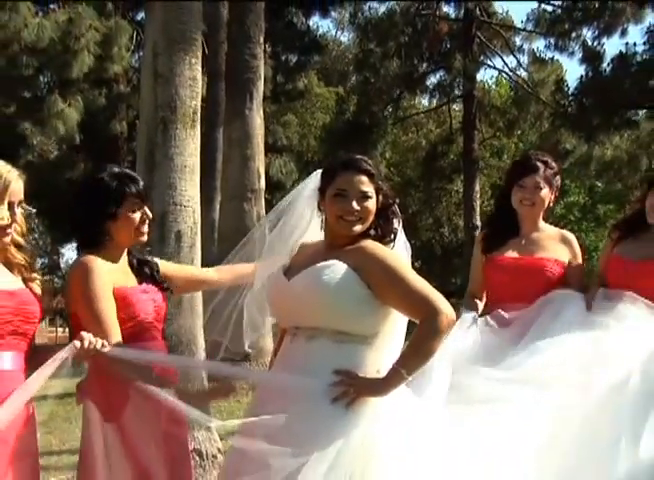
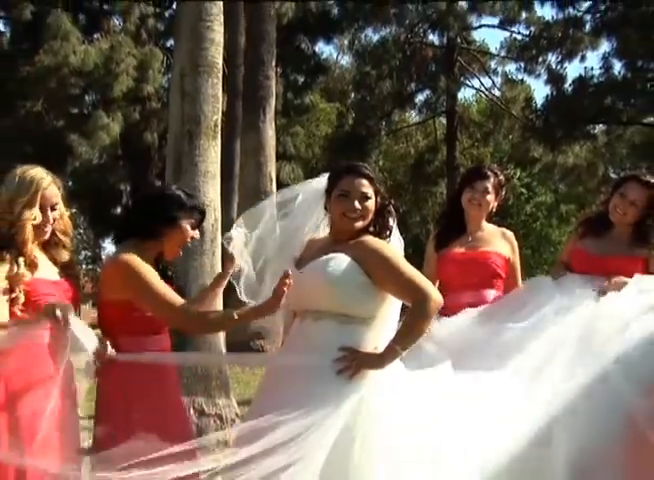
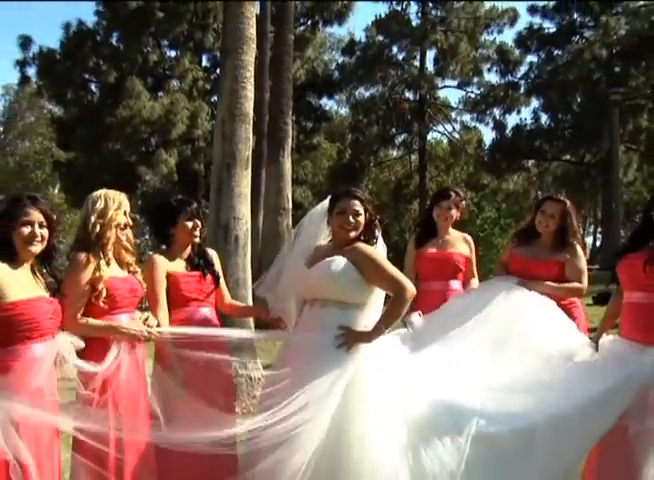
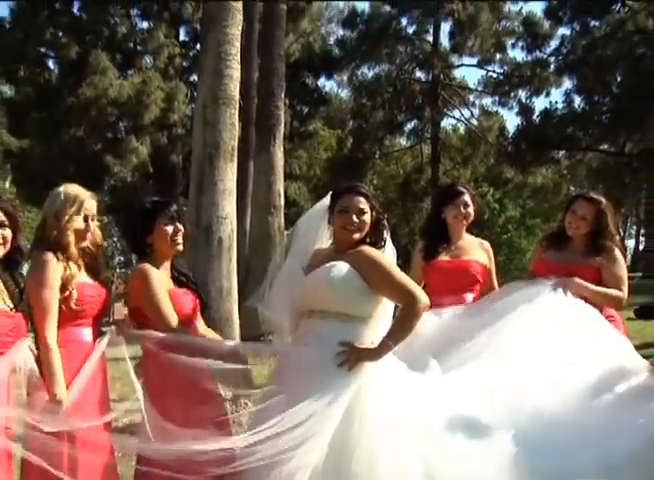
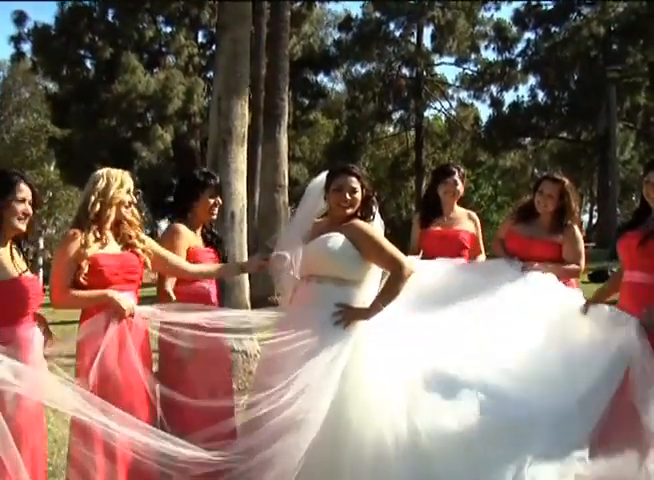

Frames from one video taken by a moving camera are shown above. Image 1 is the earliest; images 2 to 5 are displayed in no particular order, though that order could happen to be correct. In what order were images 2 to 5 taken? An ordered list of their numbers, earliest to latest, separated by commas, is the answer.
2, 4, 3, 5
